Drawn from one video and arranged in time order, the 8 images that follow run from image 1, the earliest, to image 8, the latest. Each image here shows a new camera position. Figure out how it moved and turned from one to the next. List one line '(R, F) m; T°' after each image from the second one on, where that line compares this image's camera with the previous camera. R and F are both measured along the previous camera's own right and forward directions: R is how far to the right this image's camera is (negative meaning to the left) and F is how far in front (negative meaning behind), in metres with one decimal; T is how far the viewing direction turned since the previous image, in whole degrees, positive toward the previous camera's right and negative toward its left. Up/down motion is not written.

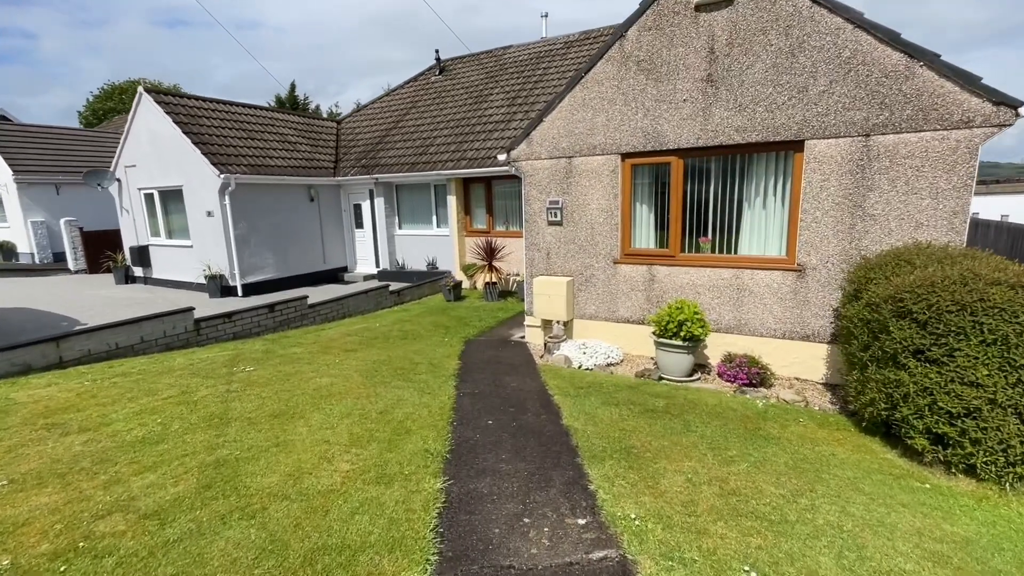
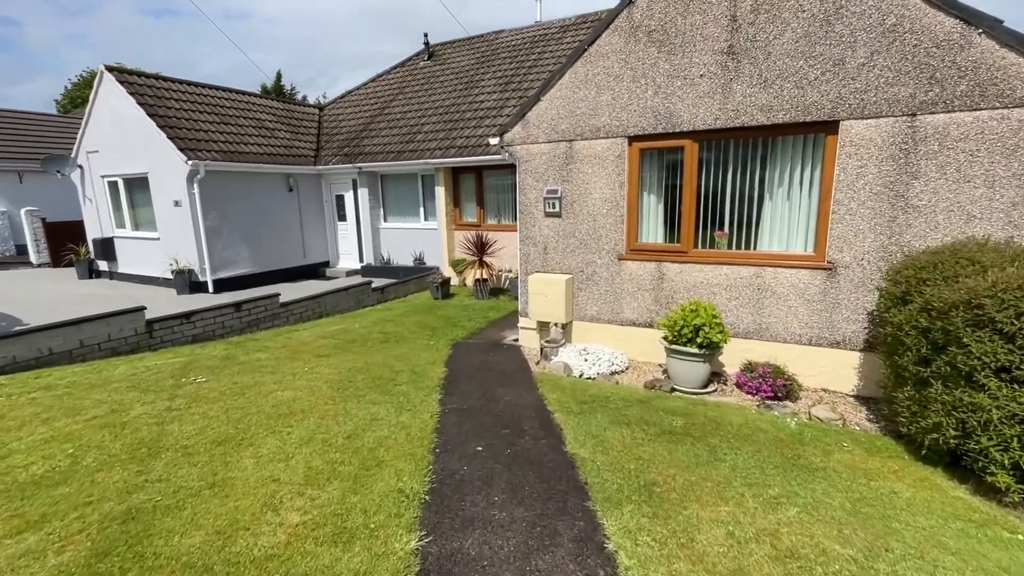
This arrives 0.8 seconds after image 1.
(0.0, +0.8) m; +1°
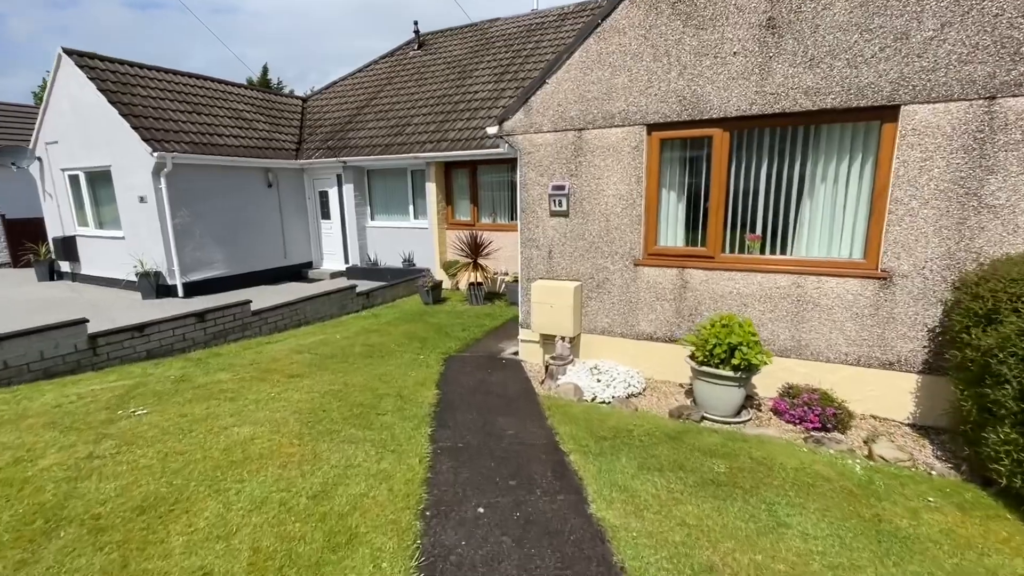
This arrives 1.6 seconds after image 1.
(-0.1, +0.8) m; +1°
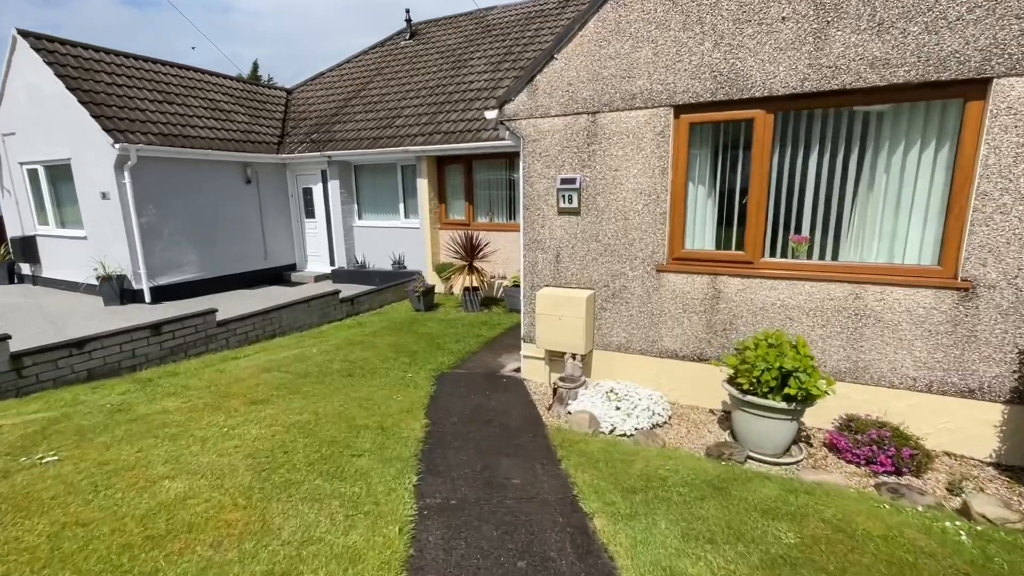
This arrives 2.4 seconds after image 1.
(-0.1, +0.9) m; +1°
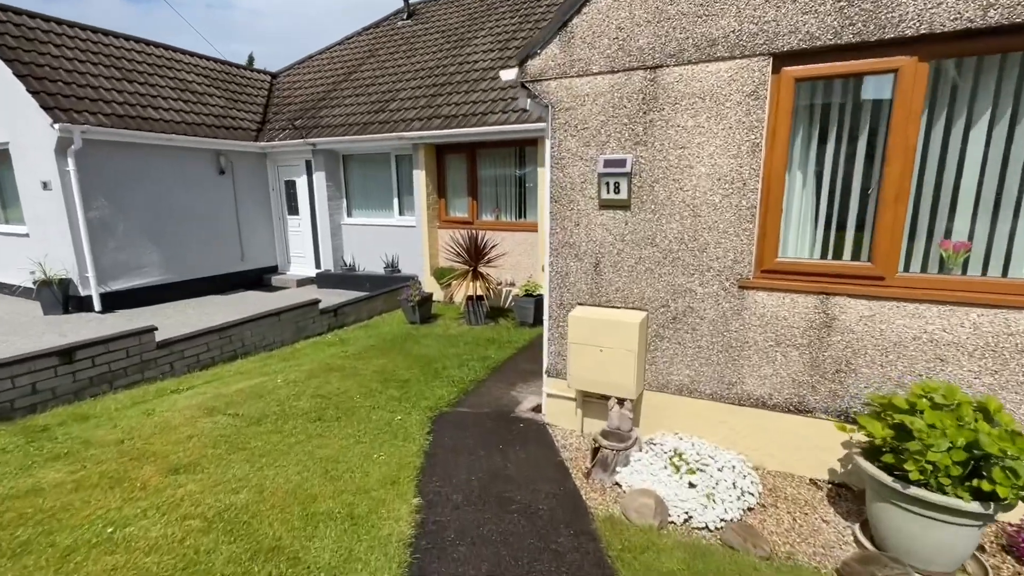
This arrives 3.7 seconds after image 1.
(-0.2, +1.4) m; 0°
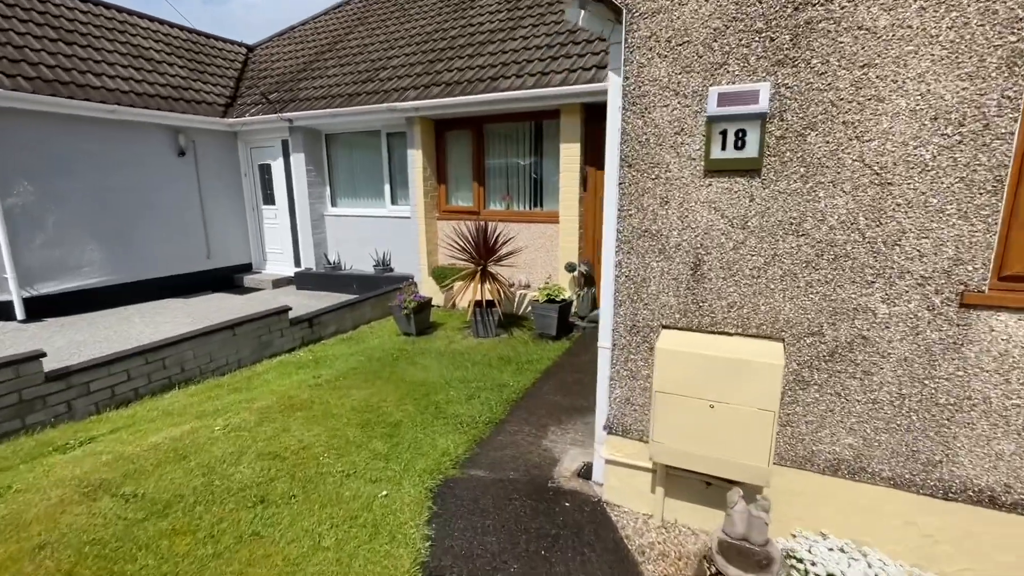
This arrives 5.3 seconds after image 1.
(-0.3, +1.5) m; 0°
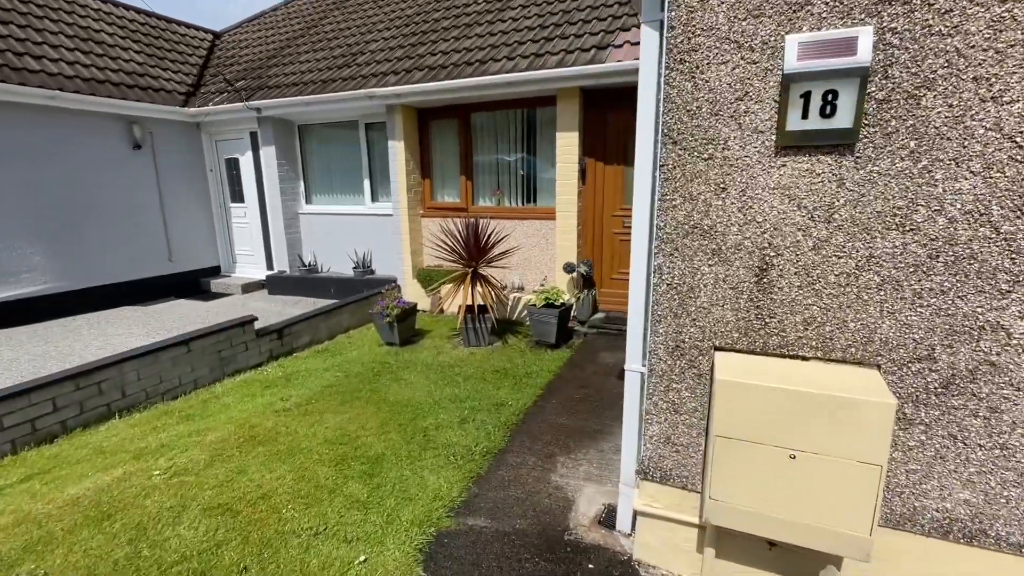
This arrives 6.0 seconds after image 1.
(-0.1, +0.6) m; +2°
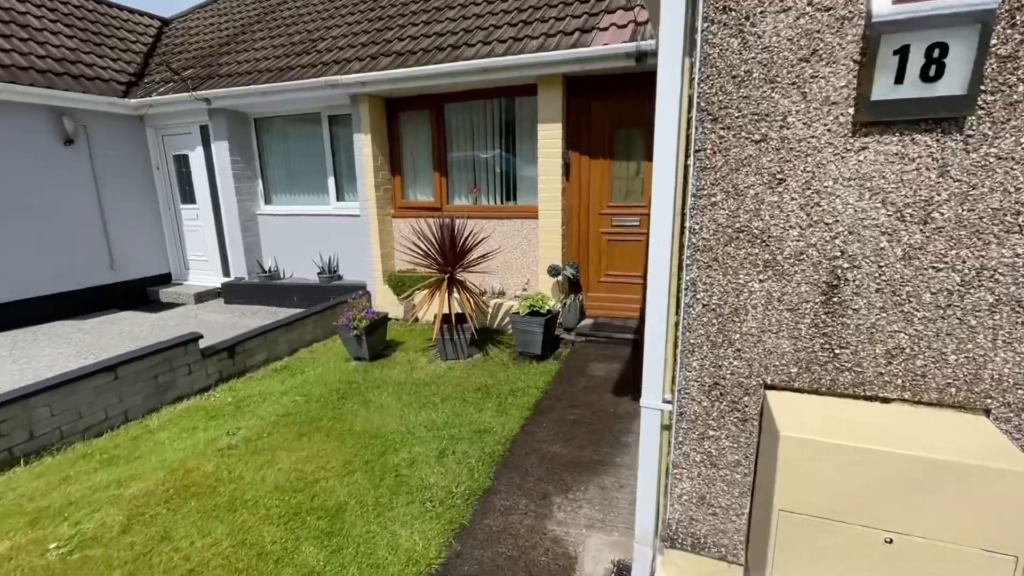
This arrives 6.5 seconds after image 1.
(0.0, +0.5) m; +3°
